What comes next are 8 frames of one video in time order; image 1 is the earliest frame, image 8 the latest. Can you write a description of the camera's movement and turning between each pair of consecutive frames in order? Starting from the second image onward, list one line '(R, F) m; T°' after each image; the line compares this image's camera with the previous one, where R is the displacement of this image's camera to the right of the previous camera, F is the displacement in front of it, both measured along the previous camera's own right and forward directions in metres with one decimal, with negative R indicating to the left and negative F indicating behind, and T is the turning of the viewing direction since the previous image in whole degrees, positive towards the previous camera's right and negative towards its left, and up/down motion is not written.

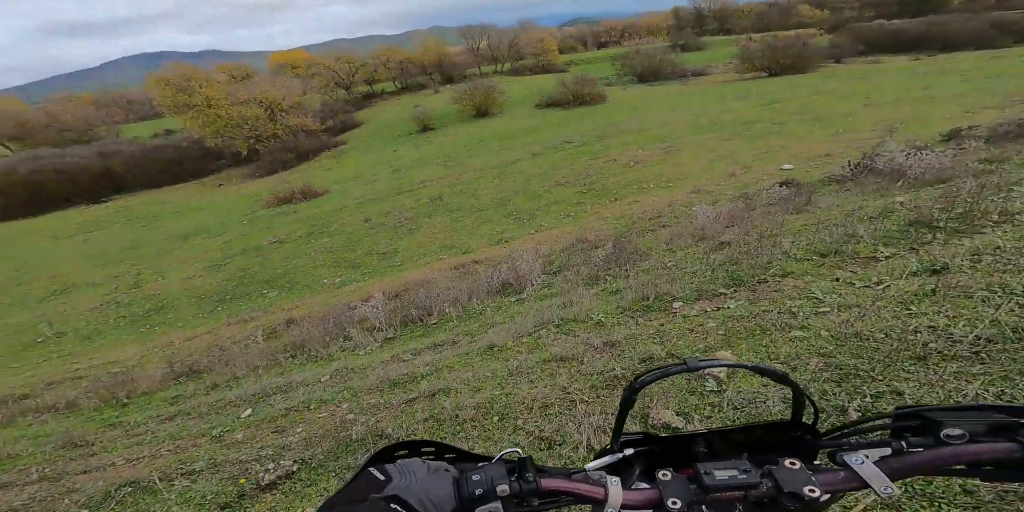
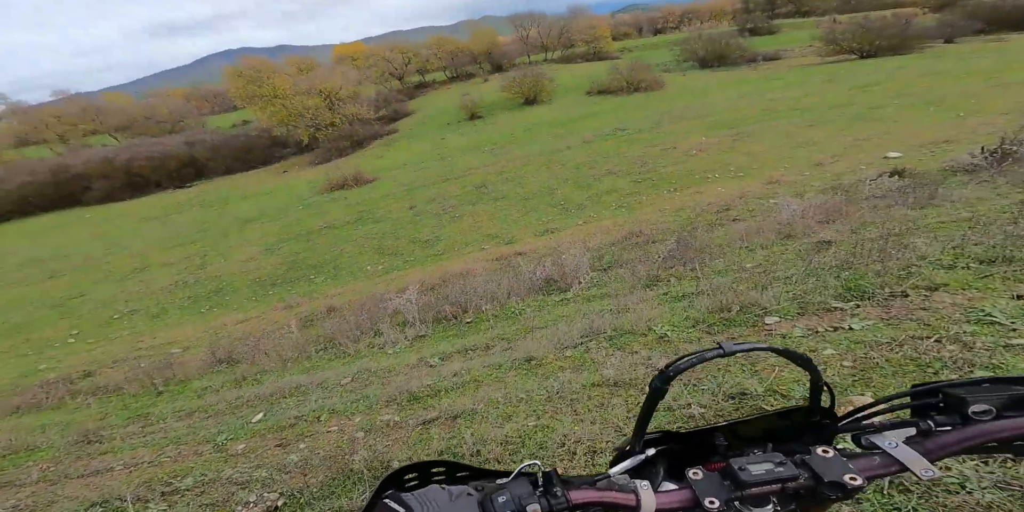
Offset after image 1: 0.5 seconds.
(+0.1, +0.9) m; -7°
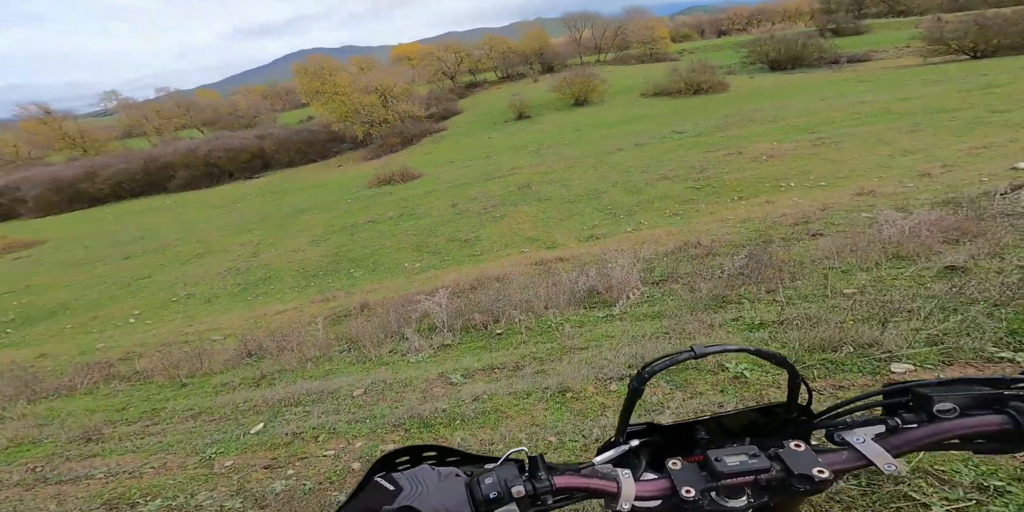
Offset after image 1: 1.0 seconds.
(+0.1, +0.8) m; -6°
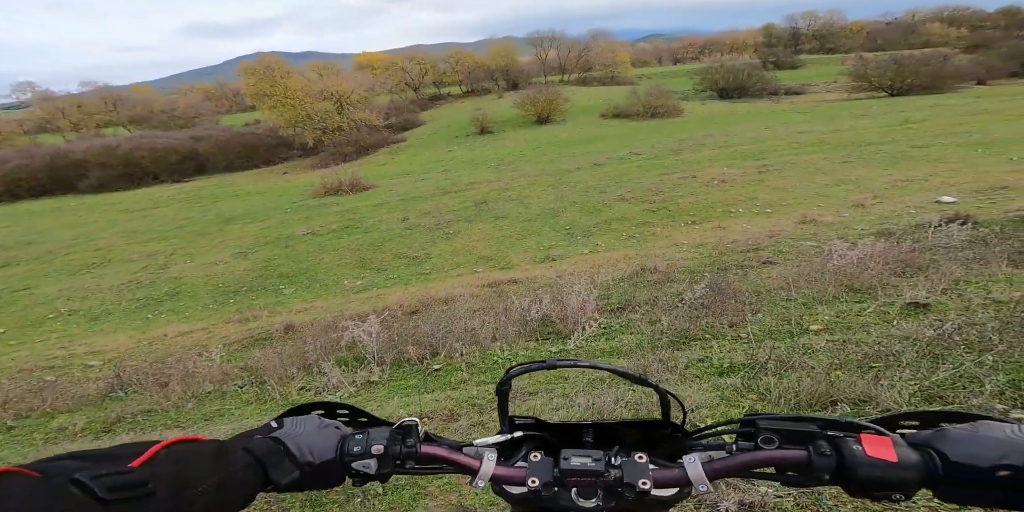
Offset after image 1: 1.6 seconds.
(0.0, +0.5) m; +6°
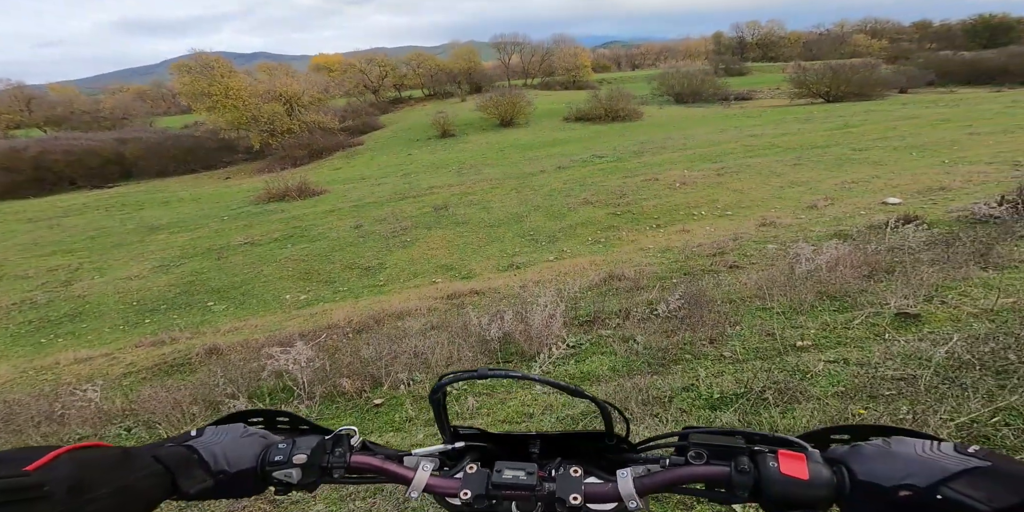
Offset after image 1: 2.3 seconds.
(0.0, +0.5) m; +5°
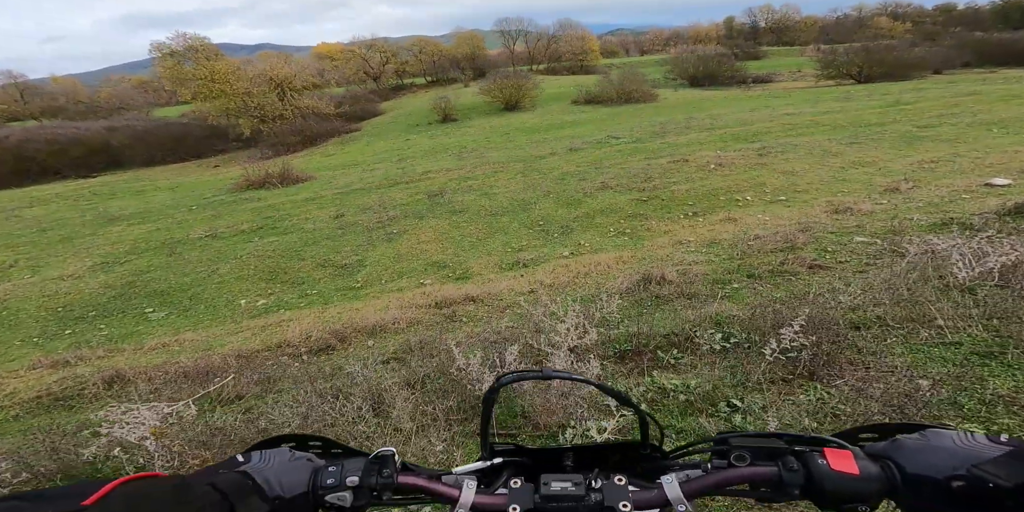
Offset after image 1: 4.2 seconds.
(0.0, +1.8) m; -1°
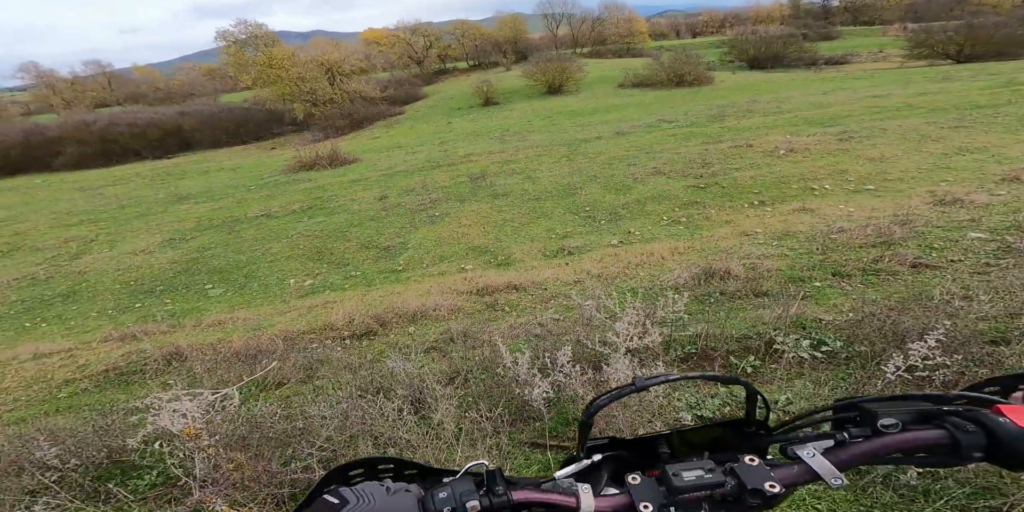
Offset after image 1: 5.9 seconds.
(0.0, +0.3) m; -6°
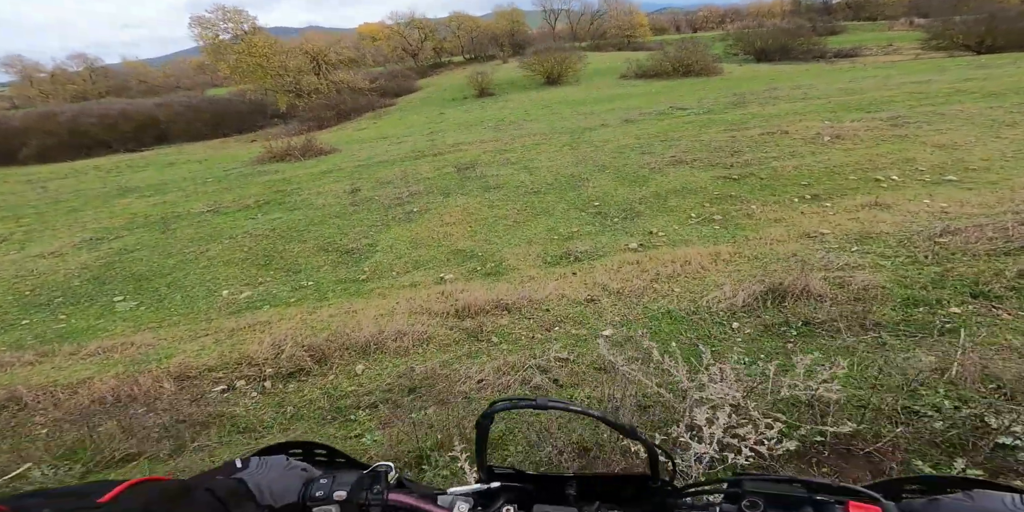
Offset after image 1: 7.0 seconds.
(+0.1, +1.6) m; 0°
